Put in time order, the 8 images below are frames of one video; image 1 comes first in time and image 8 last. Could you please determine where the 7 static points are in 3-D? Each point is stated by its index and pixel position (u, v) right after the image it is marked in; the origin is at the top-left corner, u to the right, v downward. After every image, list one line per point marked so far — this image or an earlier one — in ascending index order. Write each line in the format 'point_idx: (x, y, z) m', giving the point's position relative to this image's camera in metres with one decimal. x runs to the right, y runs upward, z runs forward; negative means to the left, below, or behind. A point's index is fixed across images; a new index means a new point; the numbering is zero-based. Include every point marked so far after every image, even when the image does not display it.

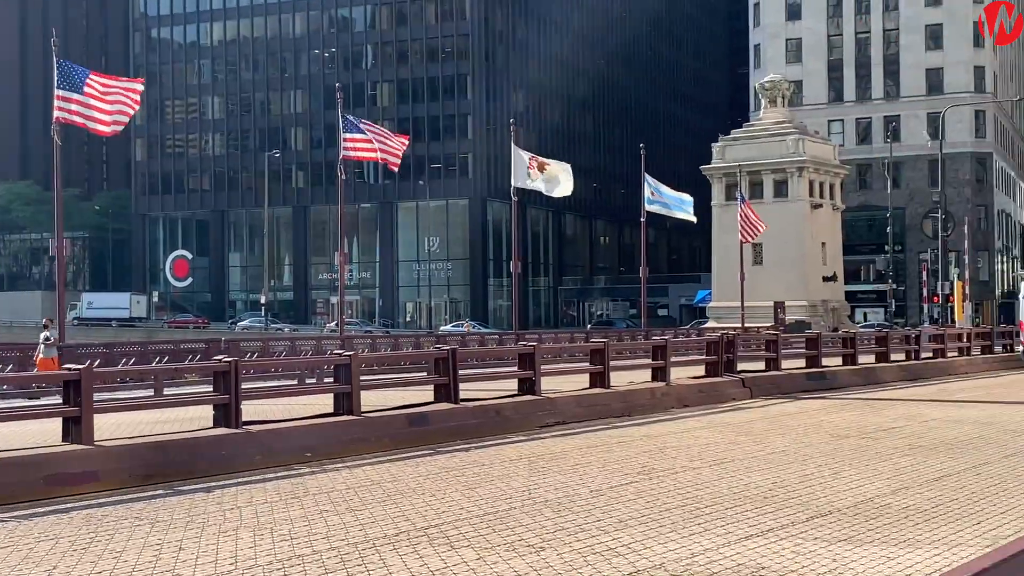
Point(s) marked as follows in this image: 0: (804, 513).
0: (+4.7, -3.7, +16.4) m
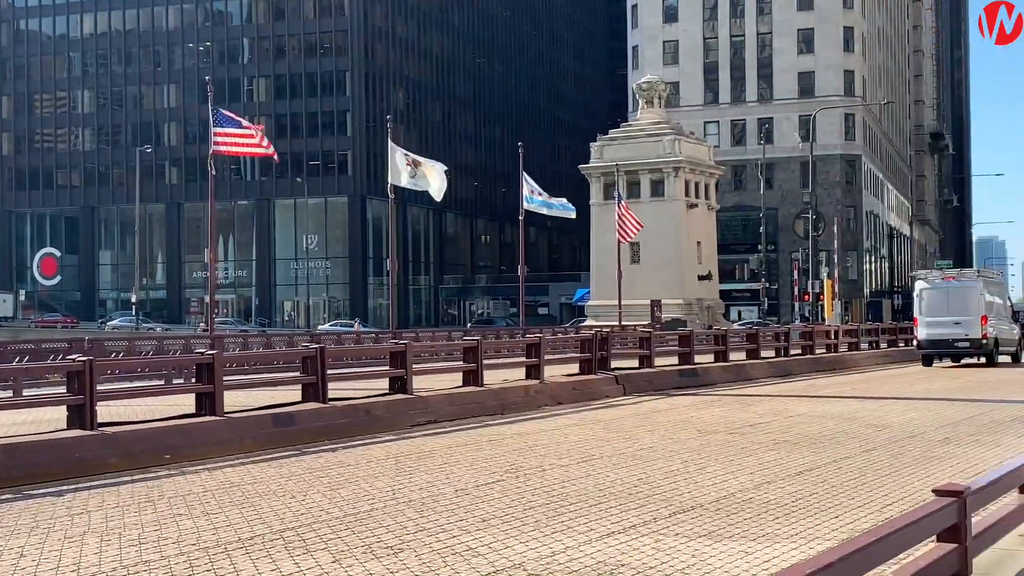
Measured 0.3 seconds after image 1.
0: (+2.5, -3.5, +16.0) m
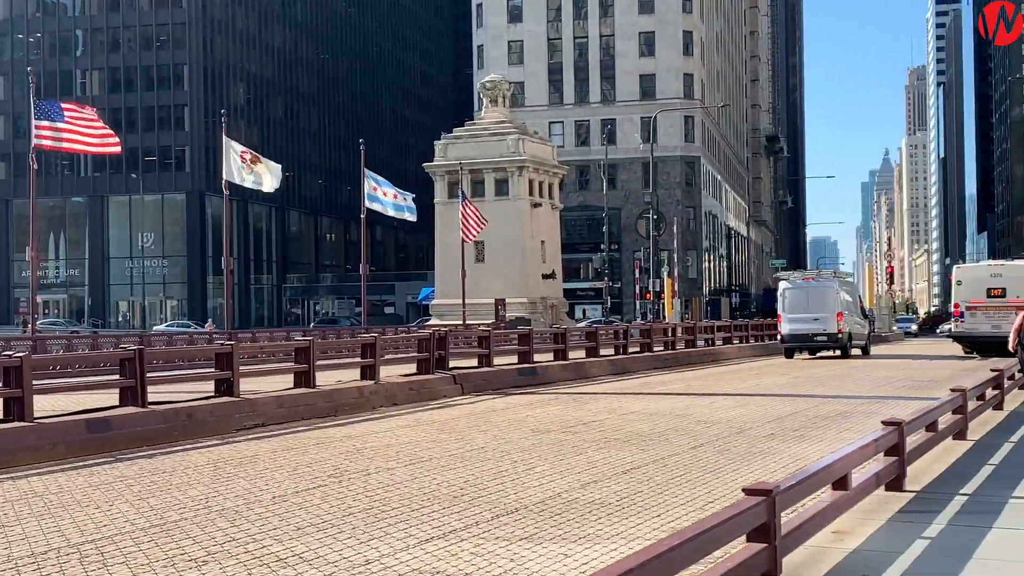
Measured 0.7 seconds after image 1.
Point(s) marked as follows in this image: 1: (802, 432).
0: (-0.3, -3.4, +15.2) m
1: (+5.4, -2.6, +18.6) m
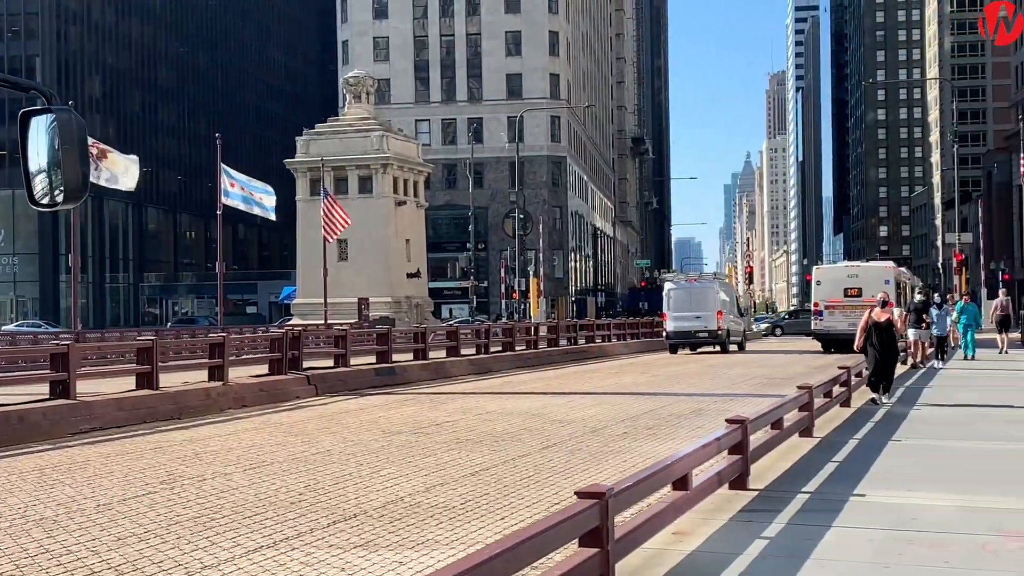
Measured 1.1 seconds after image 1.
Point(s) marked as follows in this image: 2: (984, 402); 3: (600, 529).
0: (-2.7, -3.2, +14.2) m
1: (+2.6, -2.5, +18.3) m
2: (+7.4, -1.8, +16.0) m
3: (+0.7, -1.9, +8.1) m
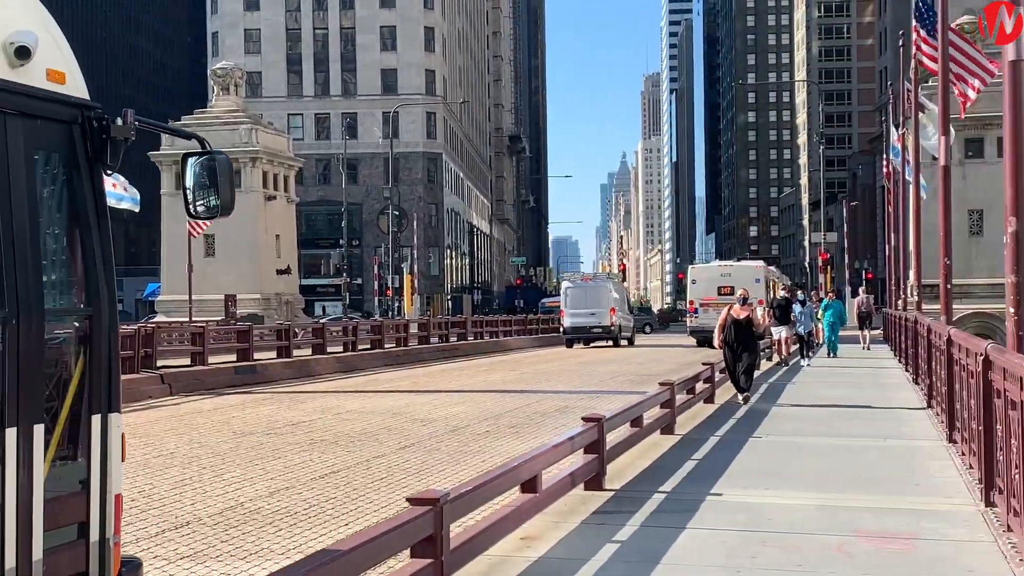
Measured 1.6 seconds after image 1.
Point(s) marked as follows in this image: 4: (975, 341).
0: (-4.6, -3.1, +13.0) m
1: (+0.1, -2.4, +17.6) m
2: (+5.2, -1.7, +15.9) m
3: (-0.6, -1.8, +7.3) m
4: (+3.8, -0.5, +8.2) m
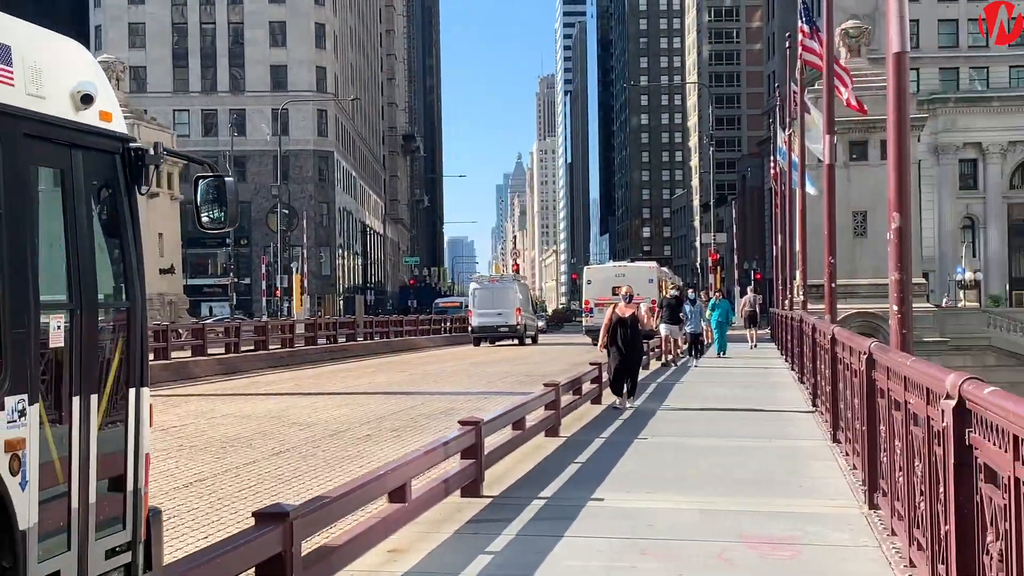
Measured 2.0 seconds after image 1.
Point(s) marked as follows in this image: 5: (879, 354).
0: (-6.1, -3.0, +11.8) m
1: (-1.8, -2.4, +16.9) m
2: (+3.4, -1.7, +15.7) m
3: (-1.5, -1.7, +6.6) m
4: (+2.7, -0.4, +8.0) m
5: (+2.5, -0.5, +6.8) m
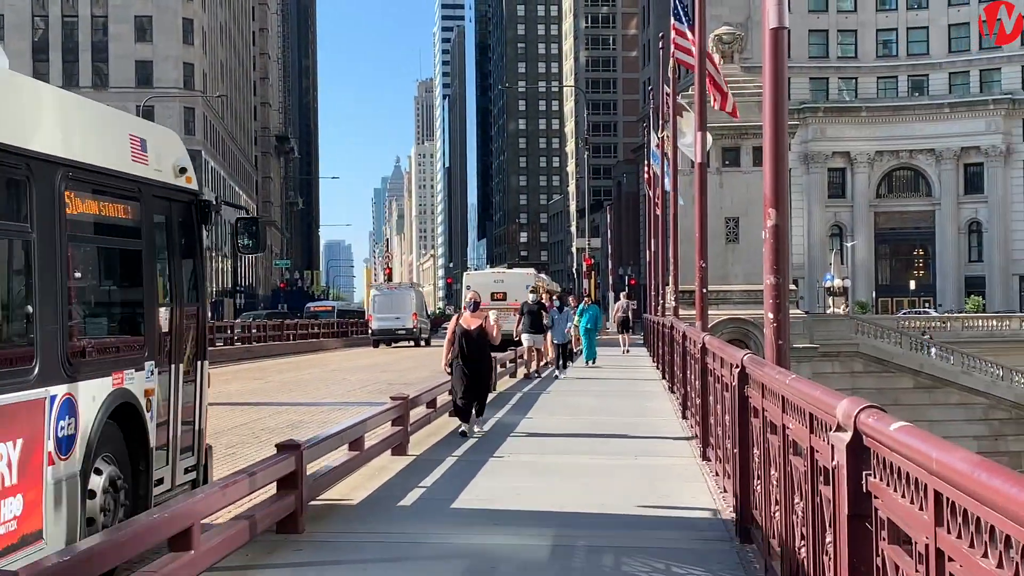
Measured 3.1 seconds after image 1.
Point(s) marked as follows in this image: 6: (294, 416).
0: (-7.7, -3.0, +10.1) m
1: (-4.0, -2.4, +15.6) m
2: (+1.3, -1.8, +15.0) m
3: (-2.5, -1.7, +5.4) m
4: (+1.6, -0.4, +7.3) m
5: (+1.4, -0.5, +6.1) m
6: (-3.8, -2.3, +18.3) m
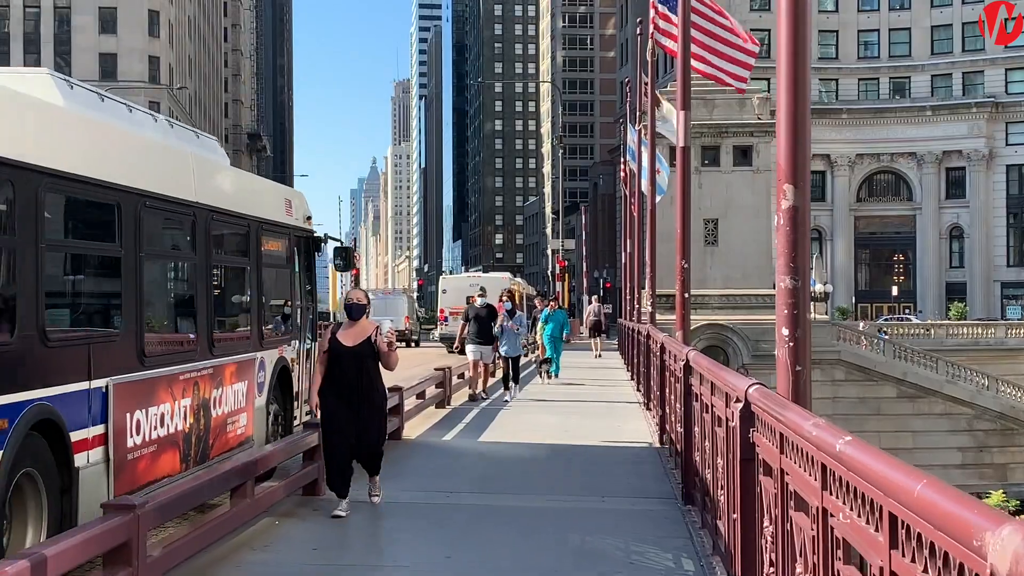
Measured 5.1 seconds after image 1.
0: (-8.0, -3.0, +9.1) m
1: (-4.5, -2.4, +14.8) m
2: (+0.8, -1.8, +14.3) m
3: (-2.7, -1.7, +4.6) m
4: (+1.3, -0.5, +6.6) m
5: (+1.2, -0.5, +5.4) m
6: (-4.4, -2.3, +17.4) m
